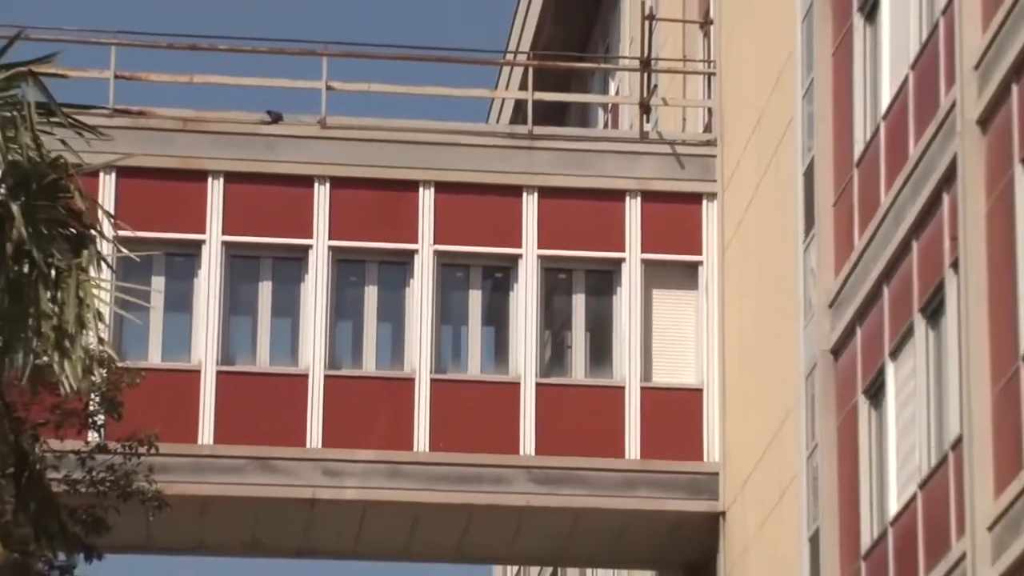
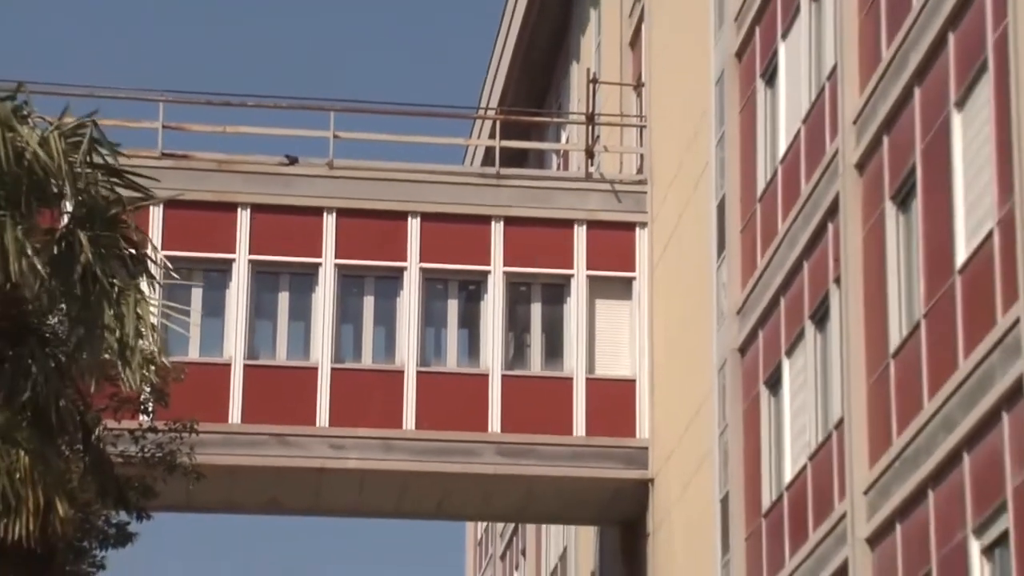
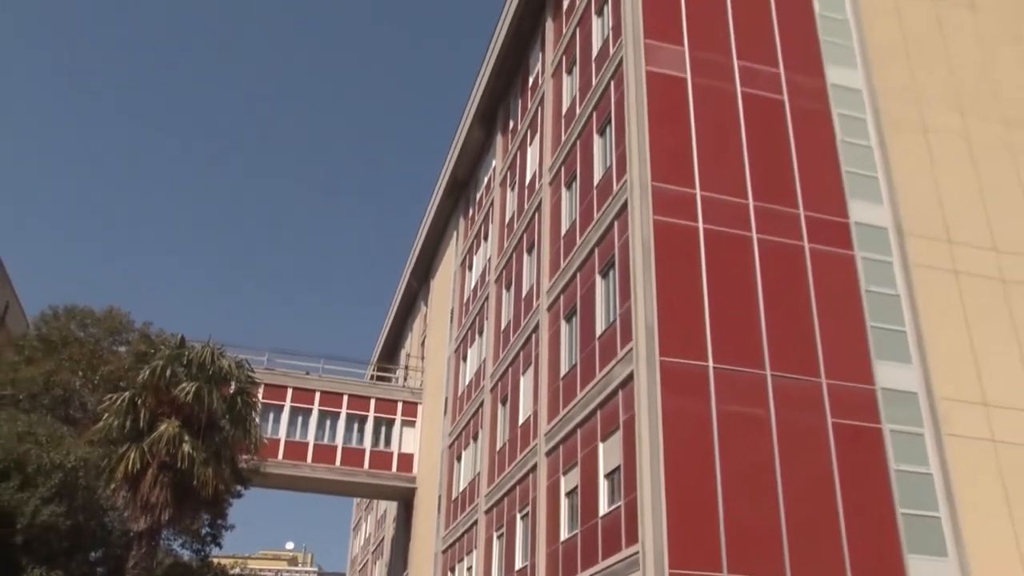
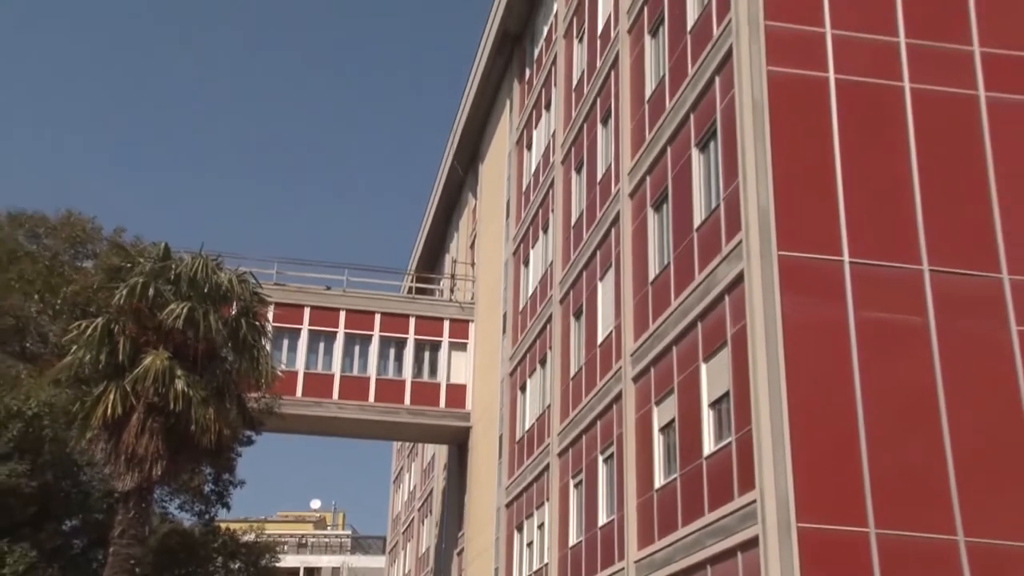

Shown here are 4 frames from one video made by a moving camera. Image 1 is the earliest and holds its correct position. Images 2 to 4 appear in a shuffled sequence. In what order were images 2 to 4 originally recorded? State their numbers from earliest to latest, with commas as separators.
2, 4, 3
